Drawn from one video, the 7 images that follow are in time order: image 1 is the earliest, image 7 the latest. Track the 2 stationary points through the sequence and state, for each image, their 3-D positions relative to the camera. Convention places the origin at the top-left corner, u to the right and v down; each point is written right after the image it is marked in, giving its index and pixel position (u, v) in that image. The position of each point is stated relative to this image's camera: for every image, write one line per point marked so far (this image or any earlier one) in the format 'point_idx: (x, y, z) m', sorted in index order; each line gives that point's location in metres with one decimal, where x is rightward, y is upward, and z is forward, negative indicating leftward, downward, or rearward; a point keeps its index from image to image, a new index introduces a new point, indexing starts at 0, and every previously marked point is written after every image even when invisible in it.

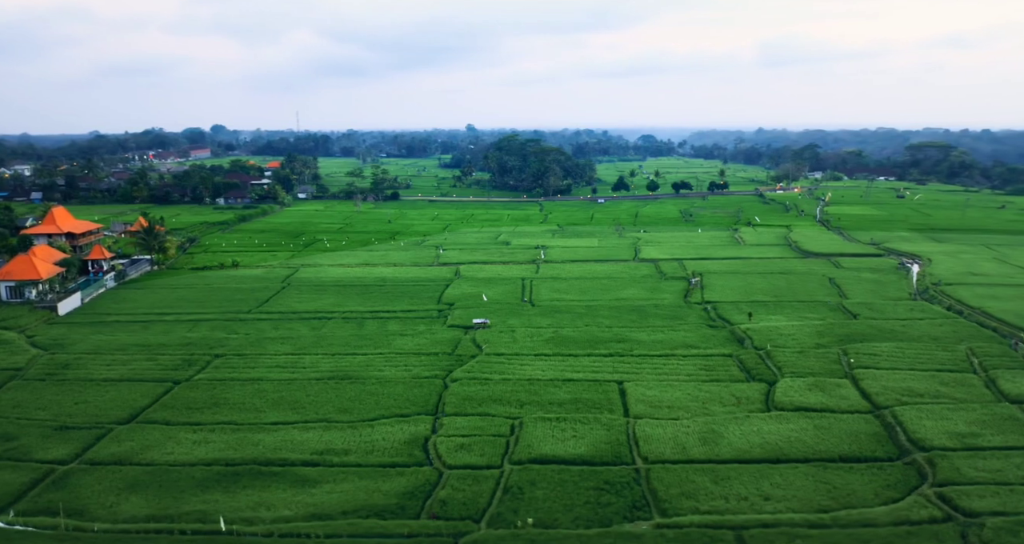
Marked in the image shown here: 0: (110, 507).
0: (-10.5, -6.1, +19.9) m
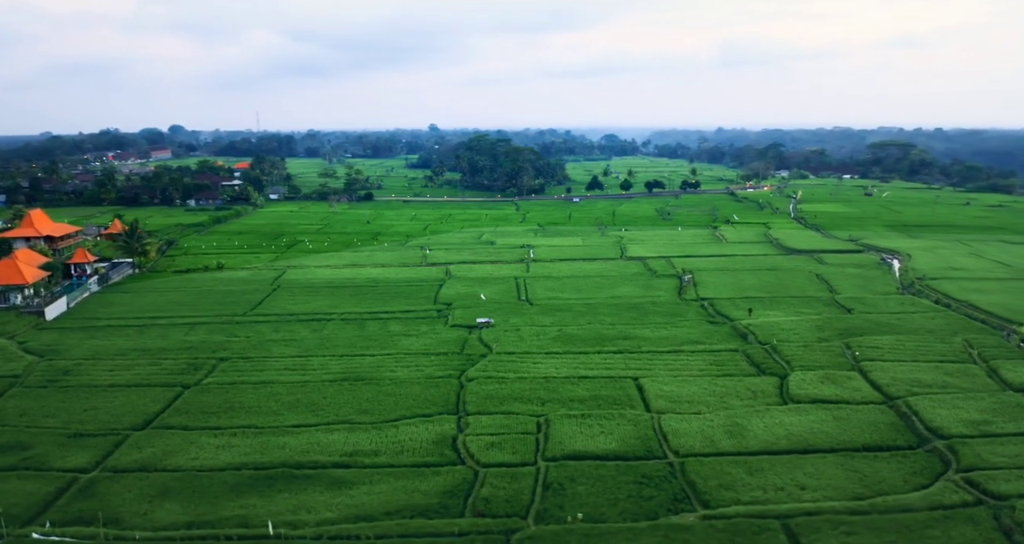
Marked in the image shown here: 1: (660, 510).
0: (-9.4, -6.2, +19.5) m
1: (+3.6, -5.9, +18.8) m
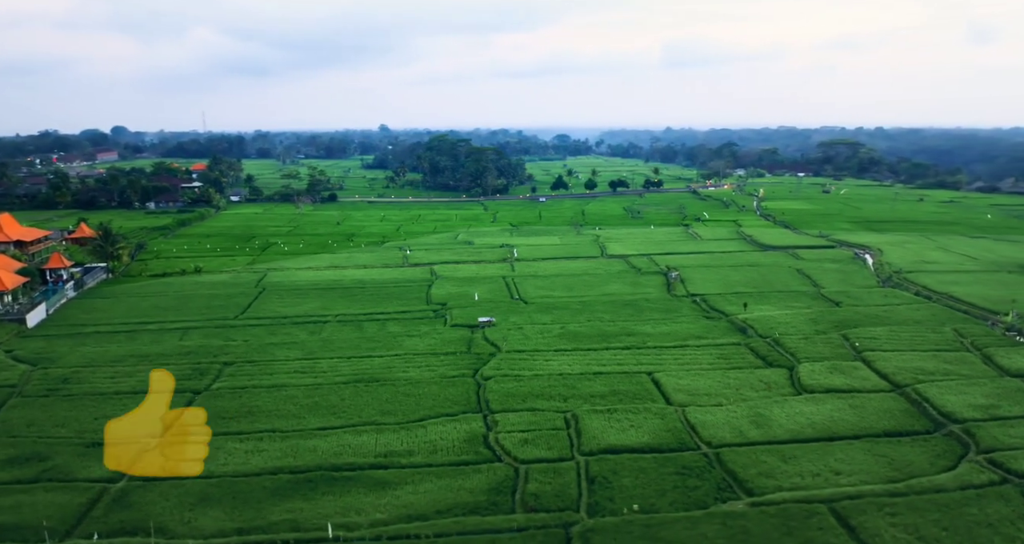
0: (-8.1, -6.3, +19.2) m
1: (+4.9, -5.7, +19.3) m
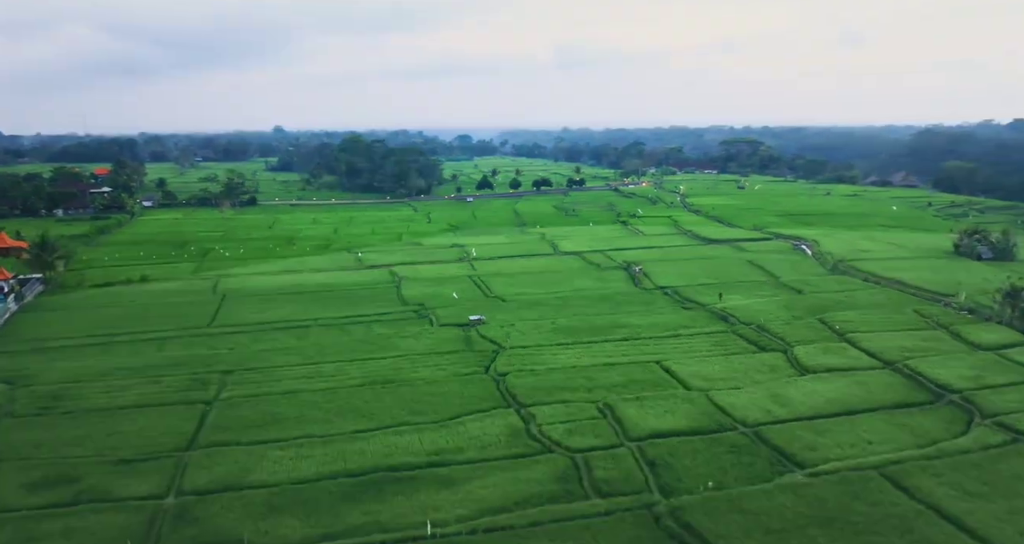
0: (-6.0, -6.3, +18.7) m
1: (+6.9, -5.4, +20.6) m
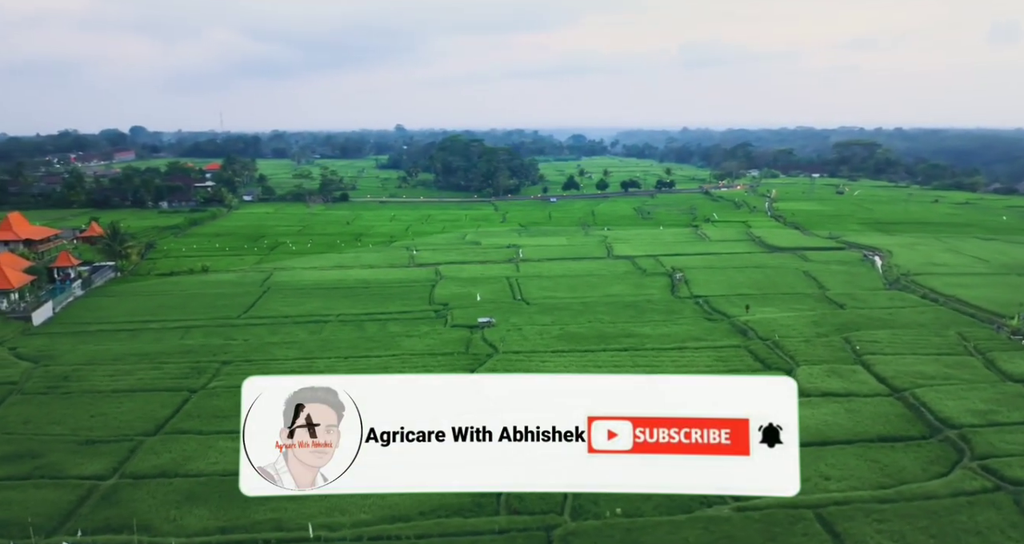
0: (-8.5, -6.2, +19.3) m
1: (+4.5, -5.8, +19.1) m
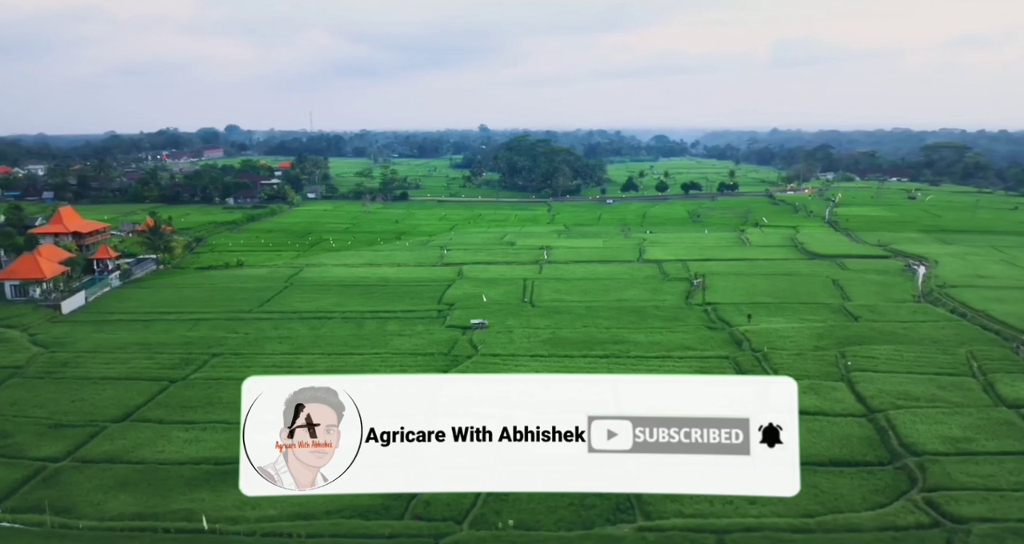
0: (-10.8, -6.1, +20.0) m
1: (+2.1, -6.0, +18.4) m
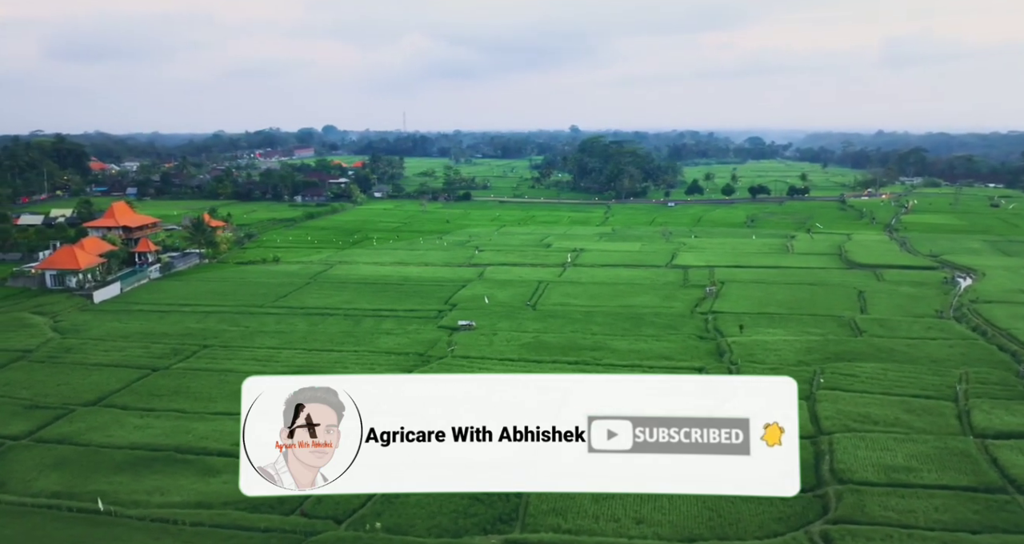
0: (-13.5, -5.9, +21.3) m
1: (-0.9, -6.1, +18.1) m
